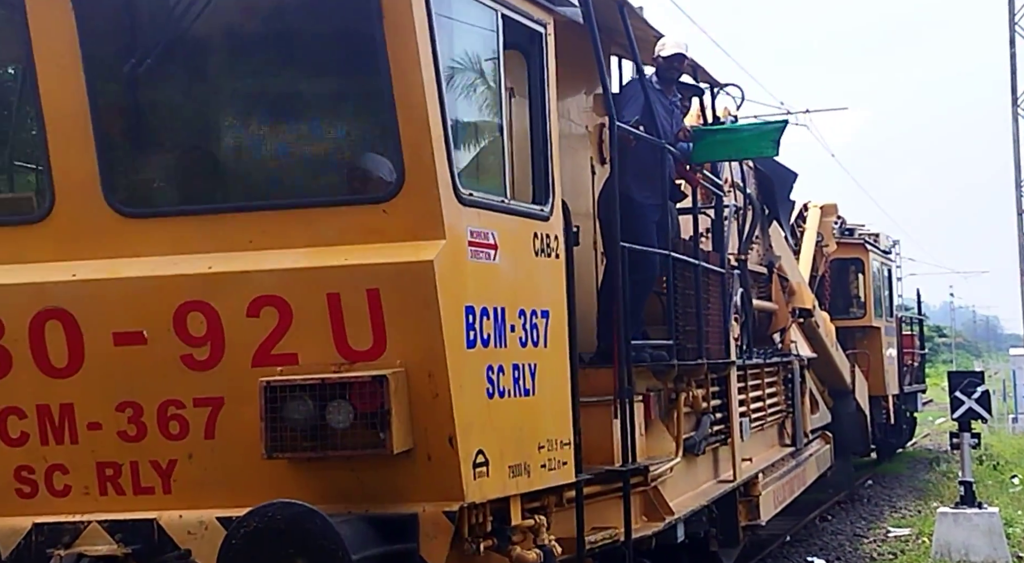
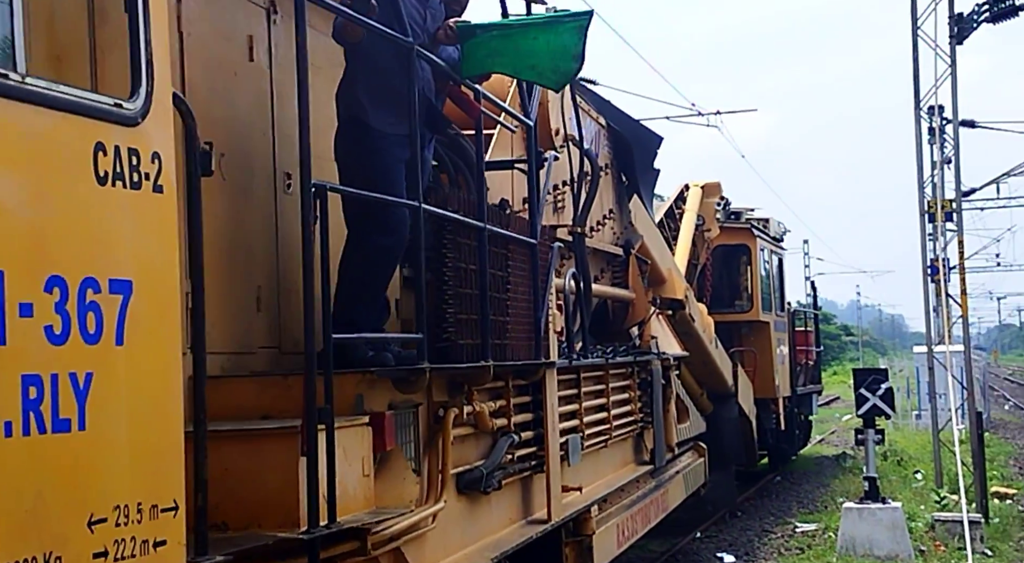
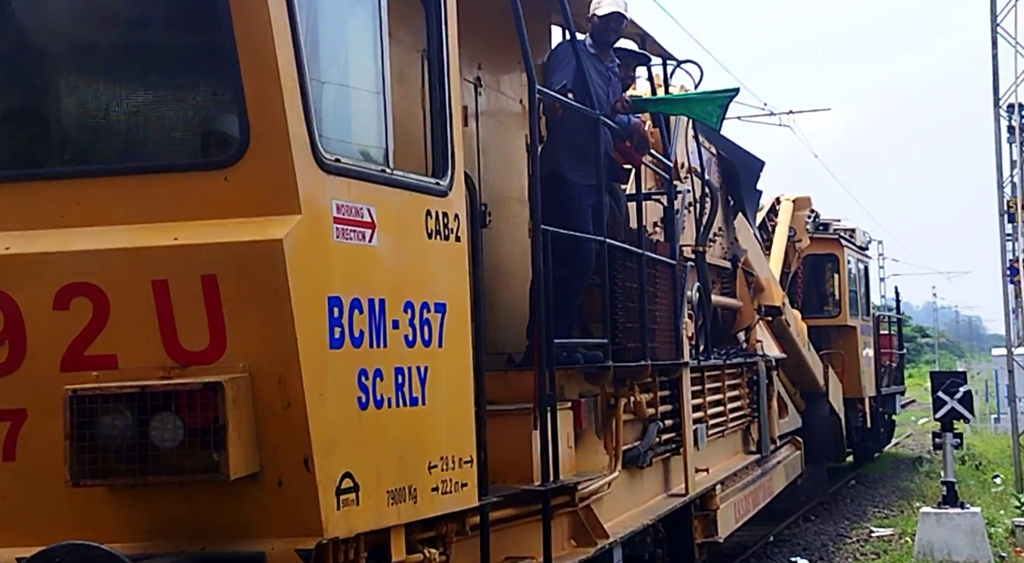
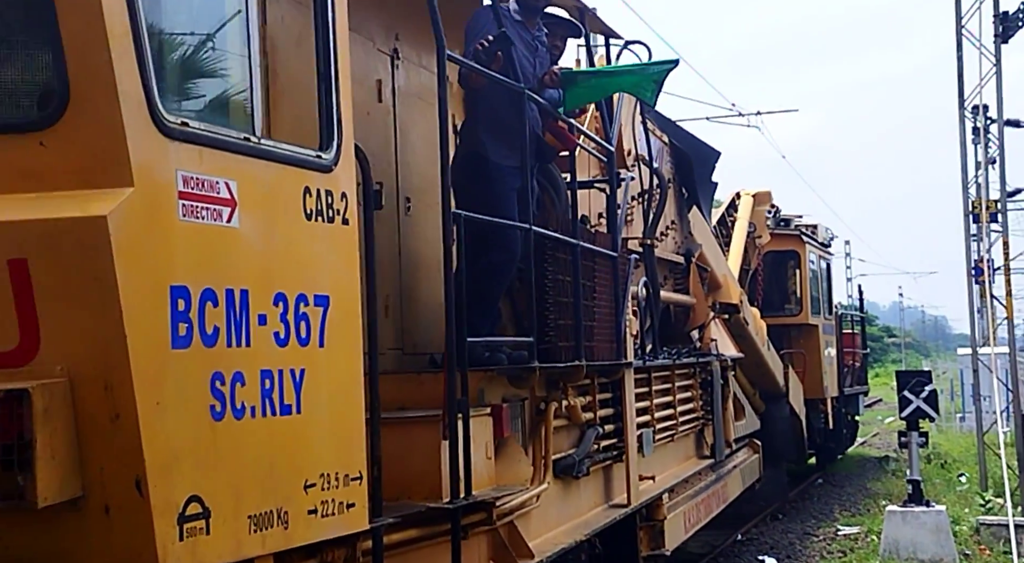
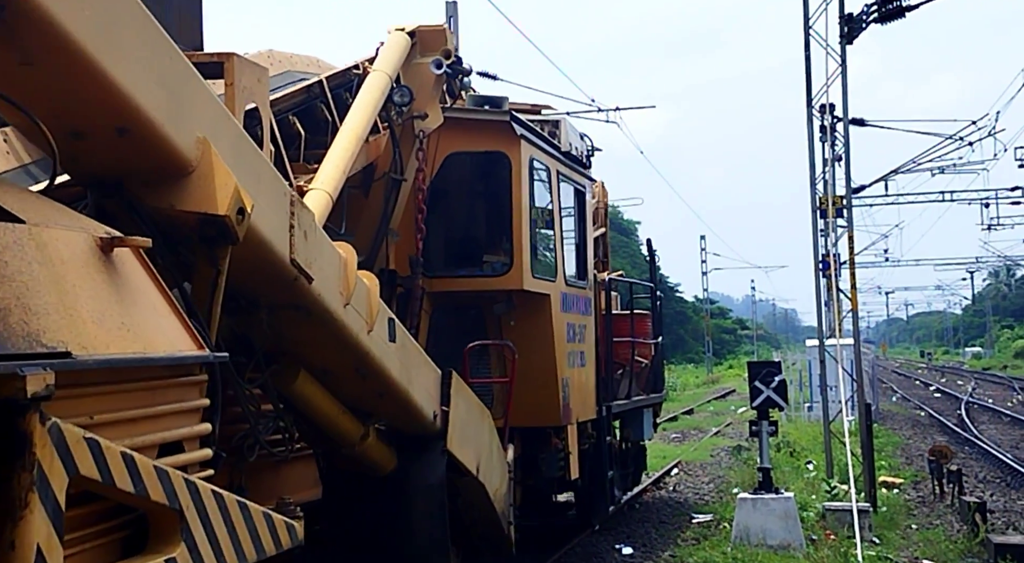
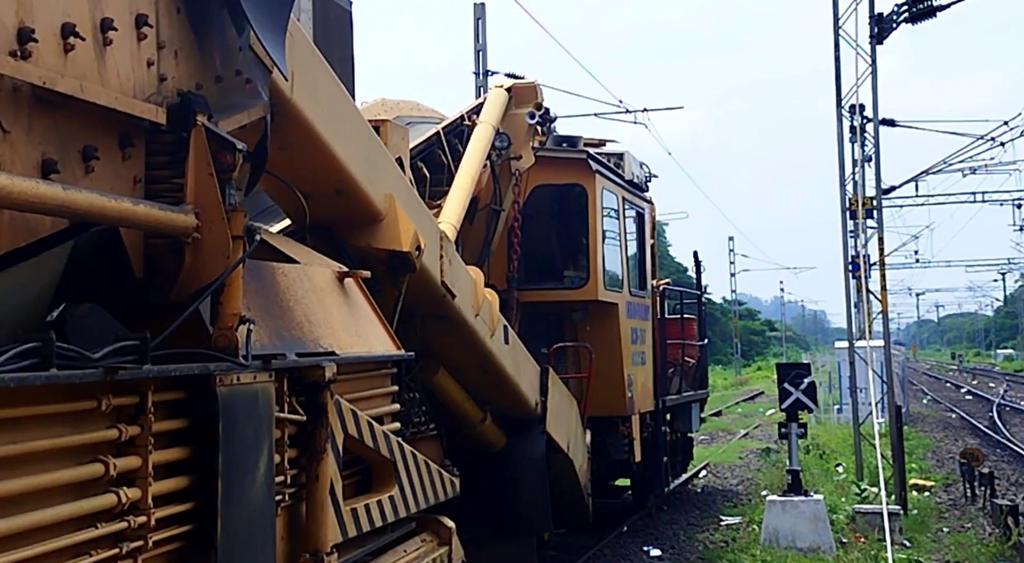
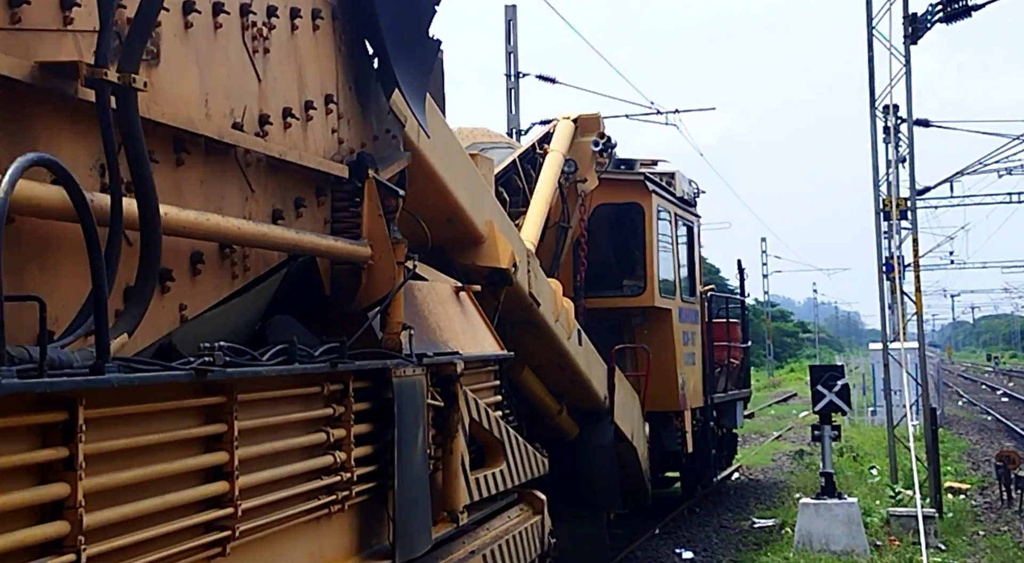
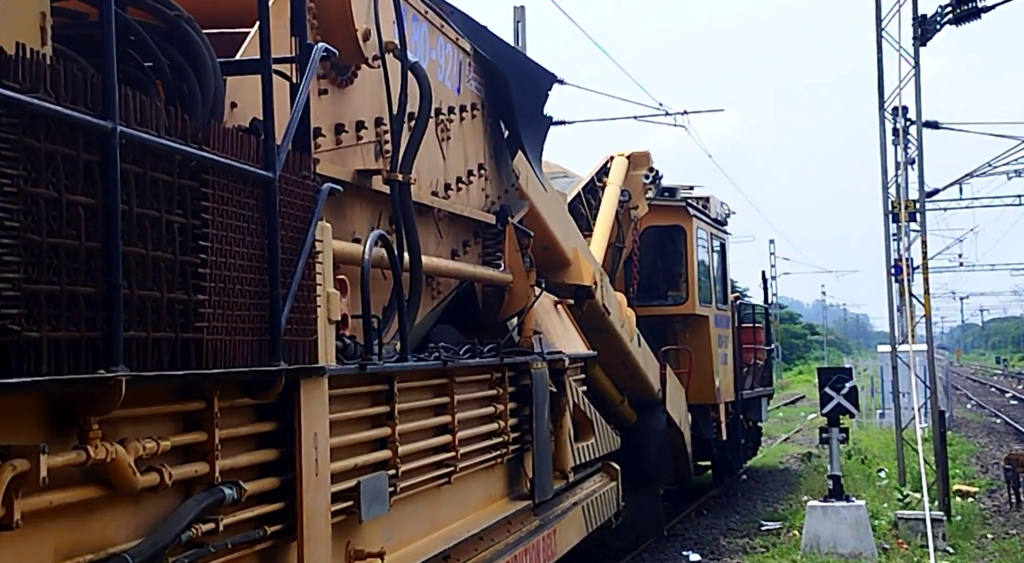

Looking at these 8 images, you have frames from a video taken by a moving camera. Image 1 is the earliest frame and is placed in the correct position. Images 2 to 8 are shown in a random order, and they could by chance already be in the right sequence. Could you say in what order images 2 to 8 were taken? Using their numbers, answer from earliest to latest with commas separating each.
3, 4, 2, 8, 7, 6, 5
